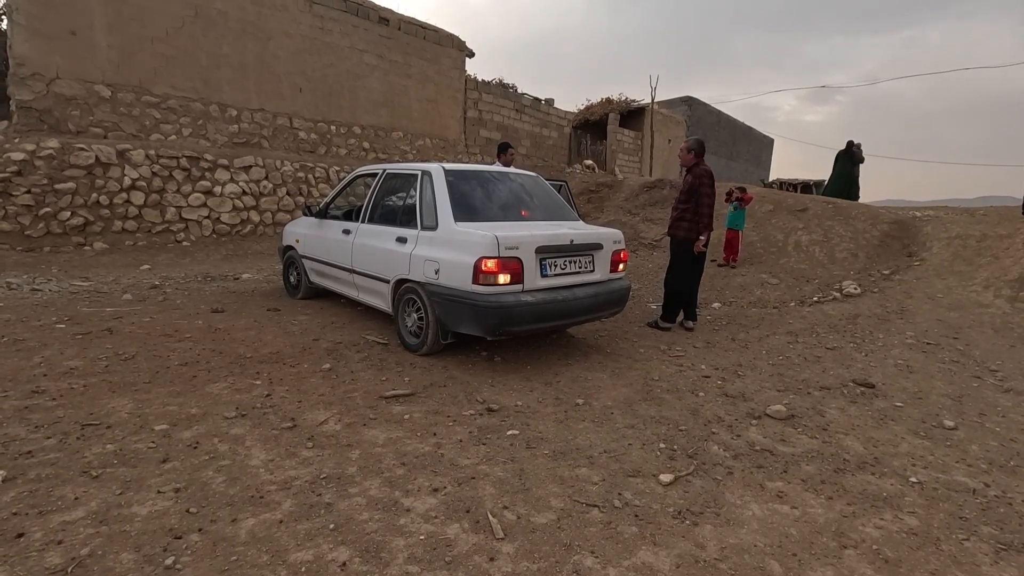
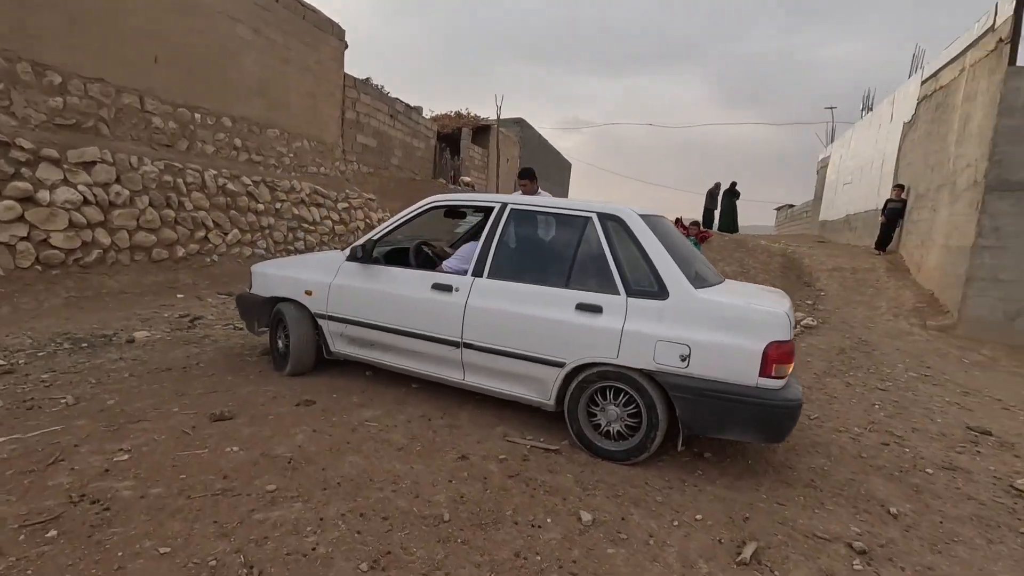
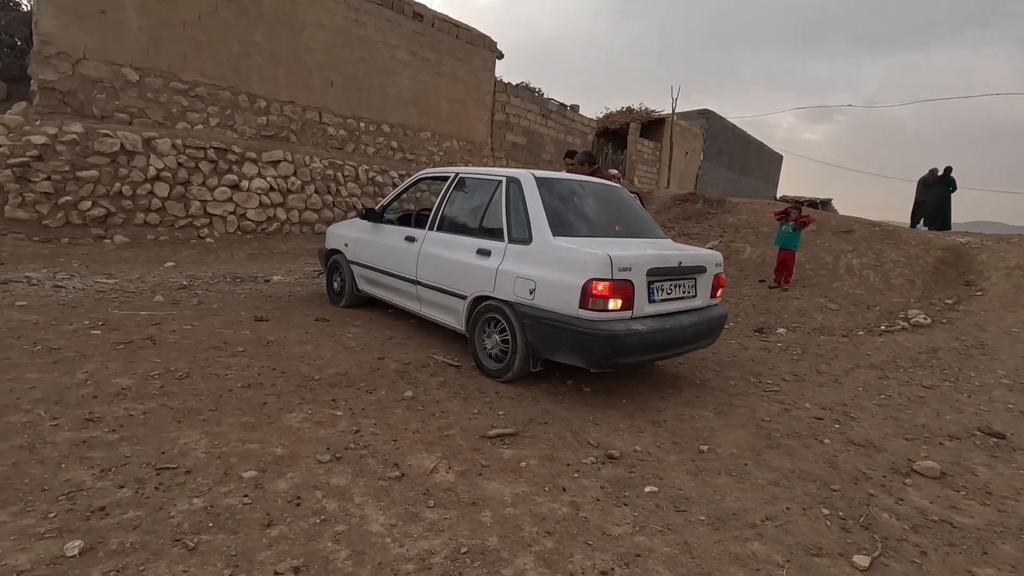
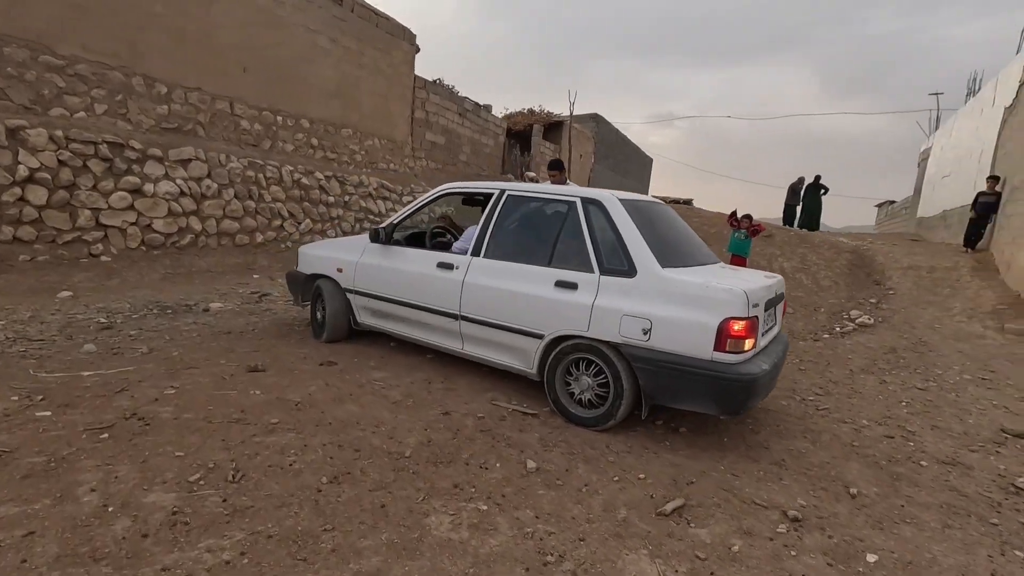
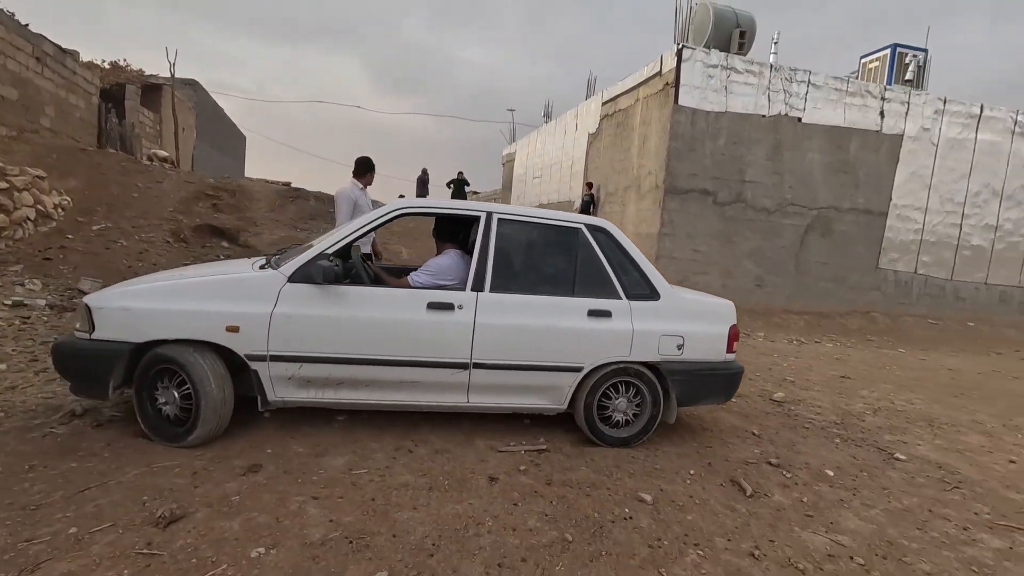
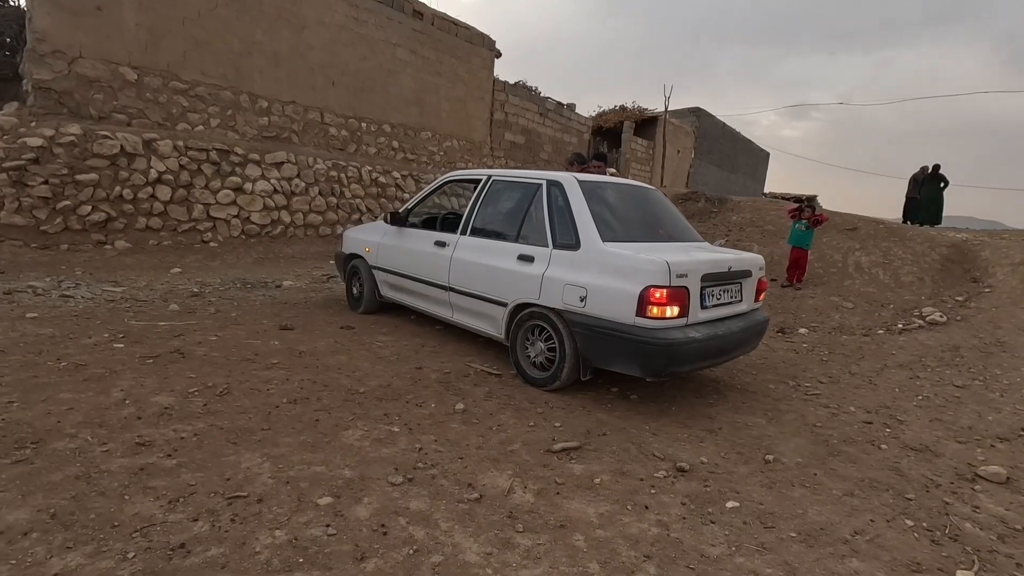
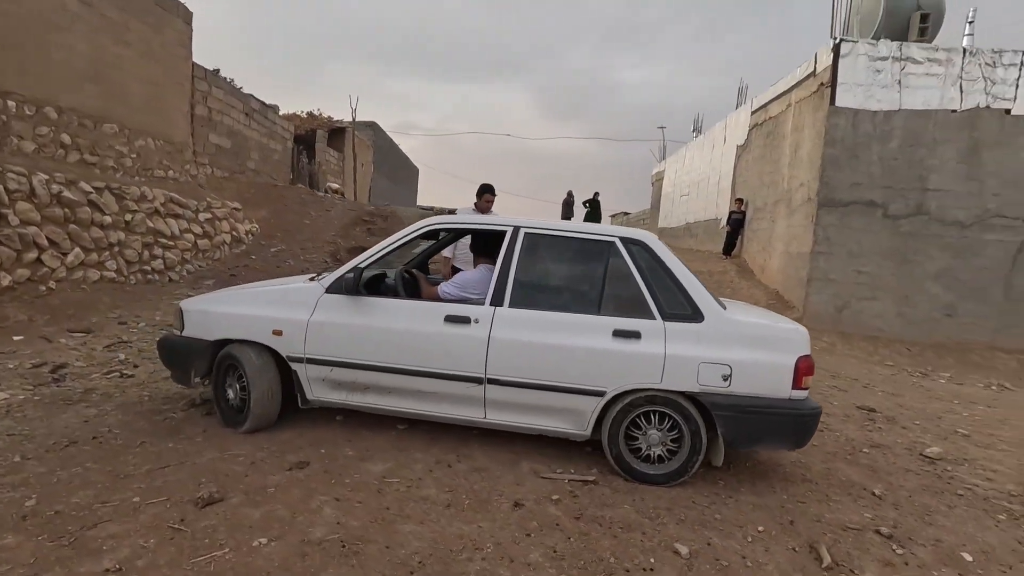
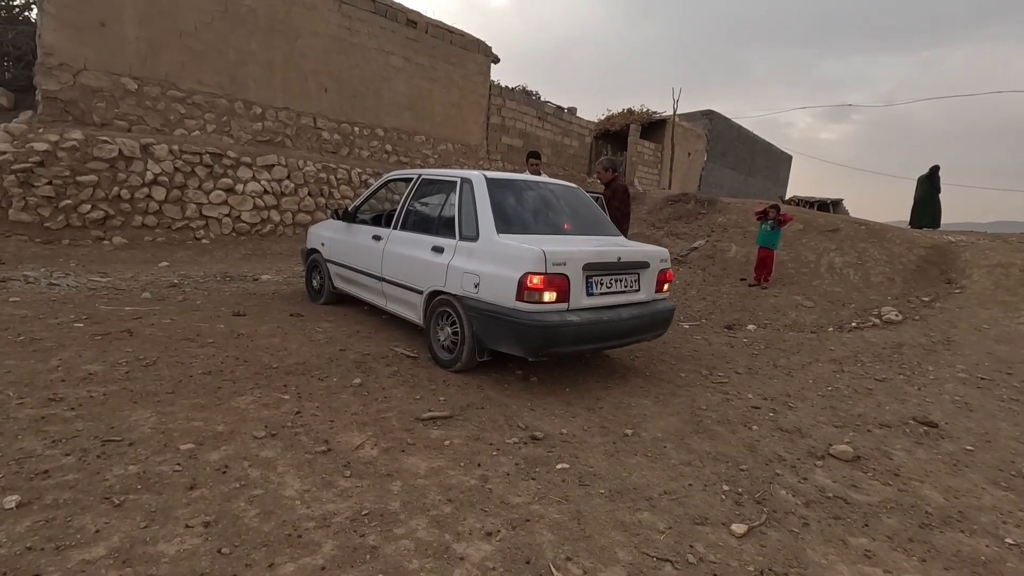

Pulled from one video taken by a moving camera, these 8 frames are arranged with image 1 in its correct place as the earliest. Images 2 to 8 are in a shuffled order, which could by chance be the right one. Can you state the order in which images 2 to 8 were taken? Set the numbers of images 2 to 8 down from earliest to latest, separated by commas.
8, 3, 6, 4, 2, 7, 5
